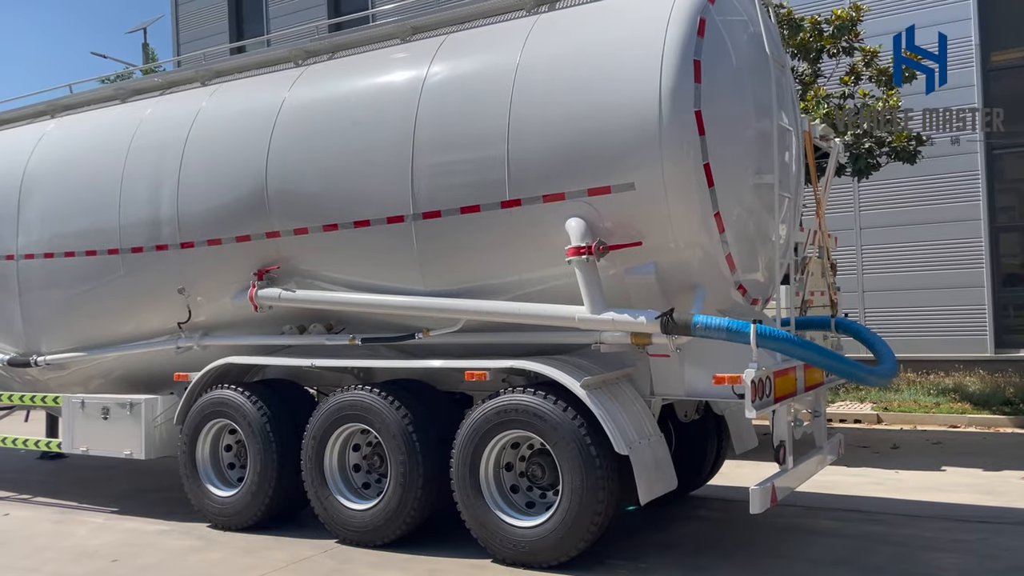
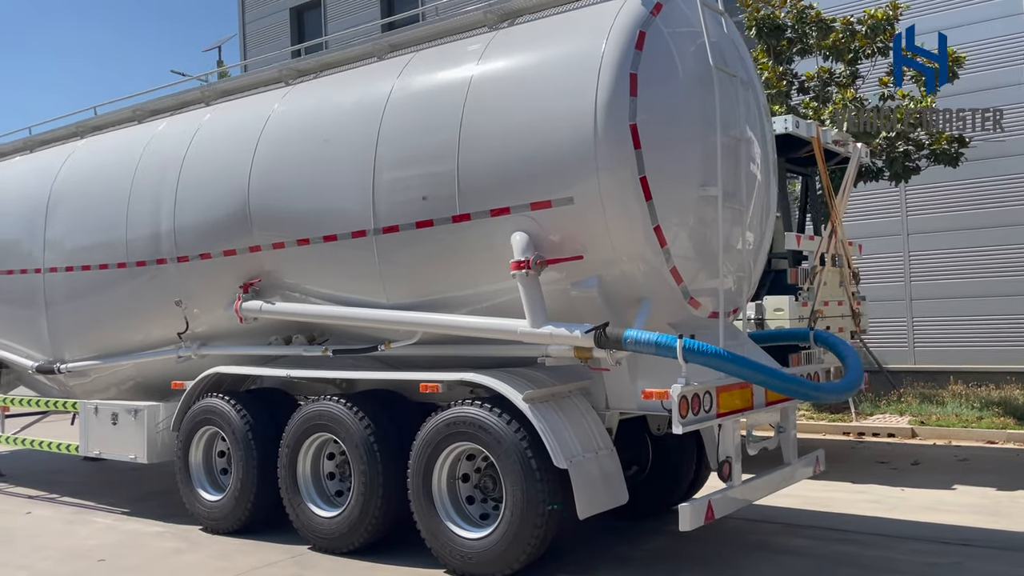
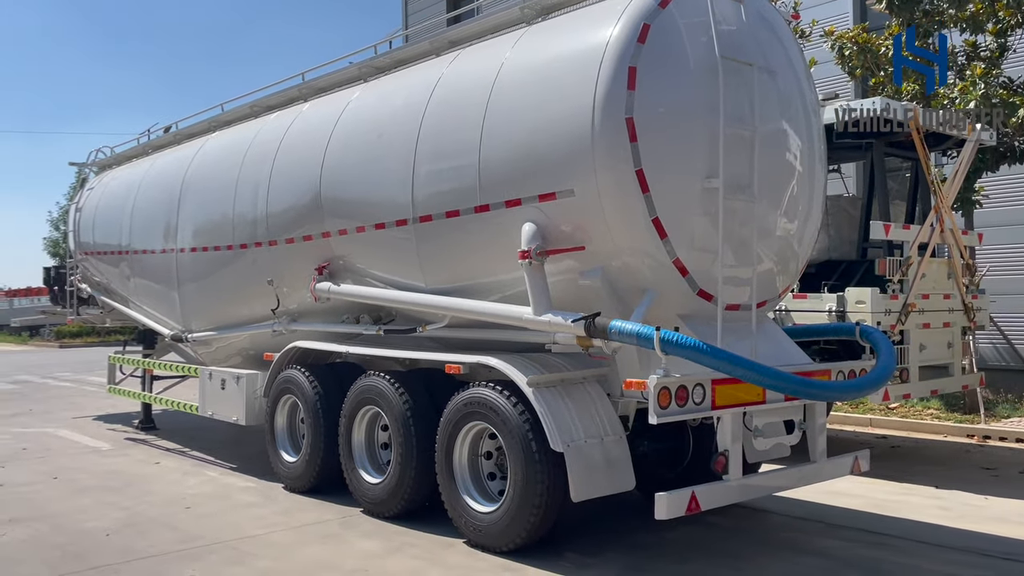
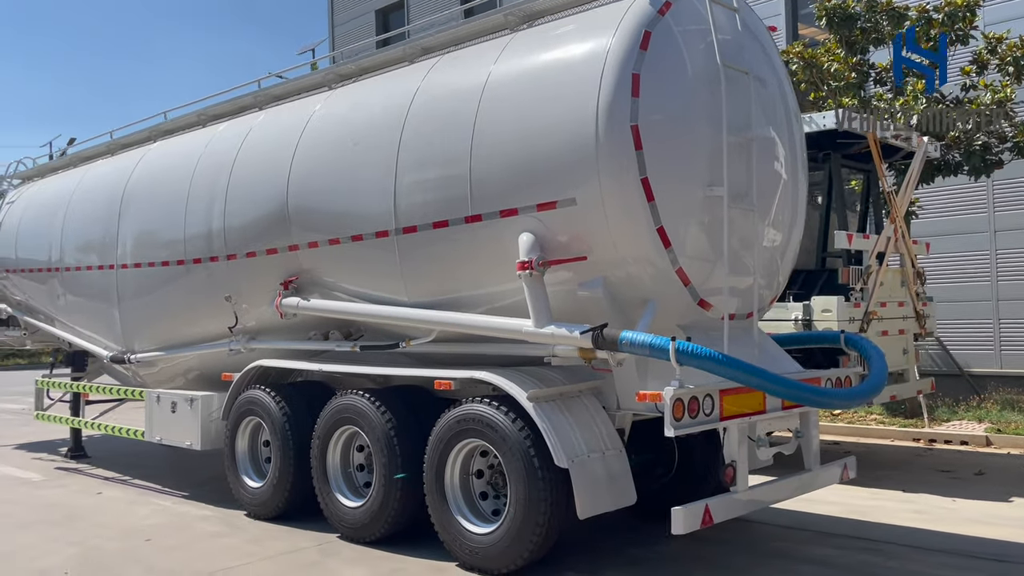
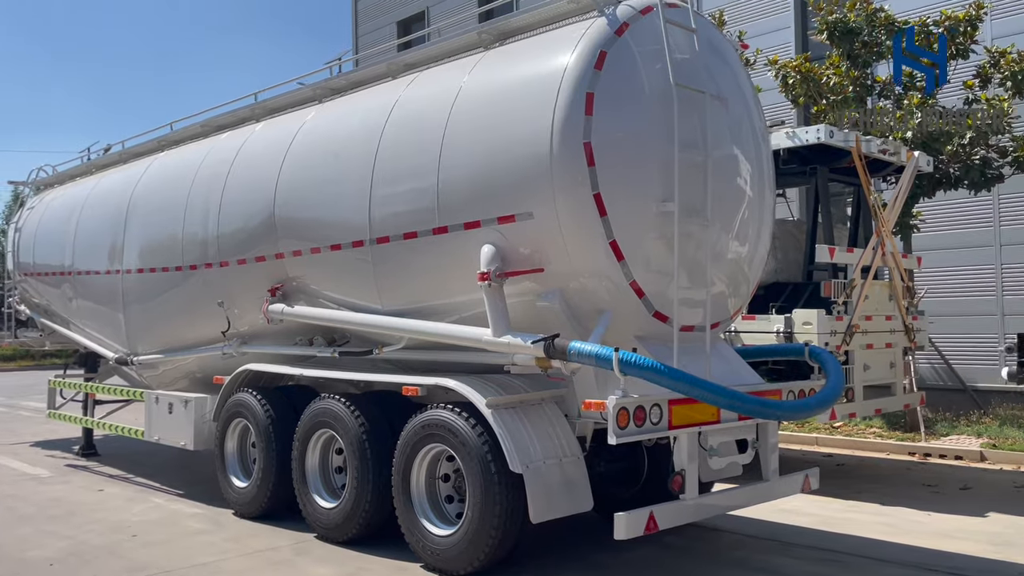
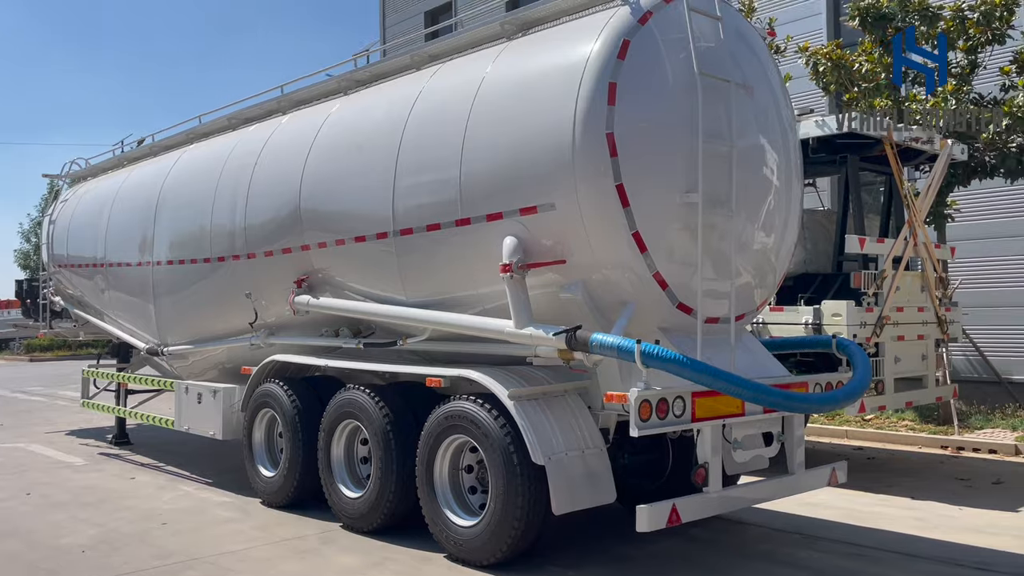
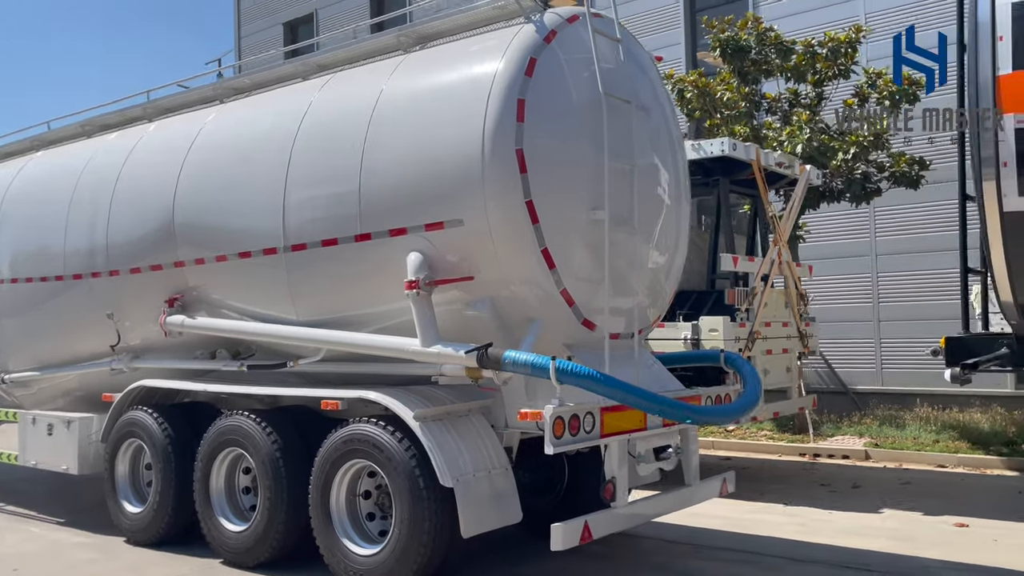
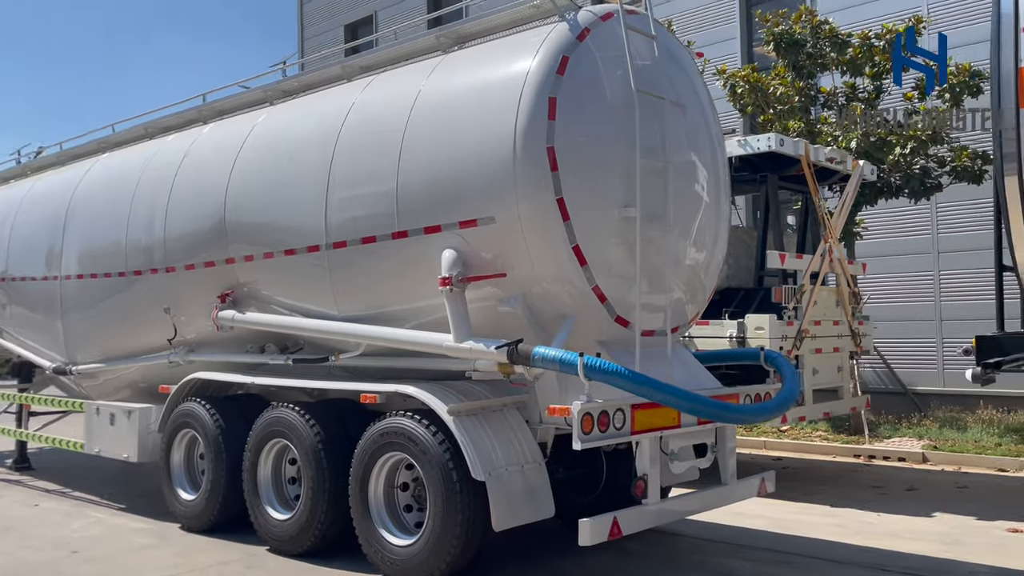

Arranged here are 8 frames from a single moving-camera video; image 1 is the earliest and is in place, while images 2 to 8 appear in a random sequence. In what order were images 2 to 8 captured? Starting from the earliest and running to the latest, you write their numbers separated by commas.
2, 4, 3, 6, 5, 8, 7
